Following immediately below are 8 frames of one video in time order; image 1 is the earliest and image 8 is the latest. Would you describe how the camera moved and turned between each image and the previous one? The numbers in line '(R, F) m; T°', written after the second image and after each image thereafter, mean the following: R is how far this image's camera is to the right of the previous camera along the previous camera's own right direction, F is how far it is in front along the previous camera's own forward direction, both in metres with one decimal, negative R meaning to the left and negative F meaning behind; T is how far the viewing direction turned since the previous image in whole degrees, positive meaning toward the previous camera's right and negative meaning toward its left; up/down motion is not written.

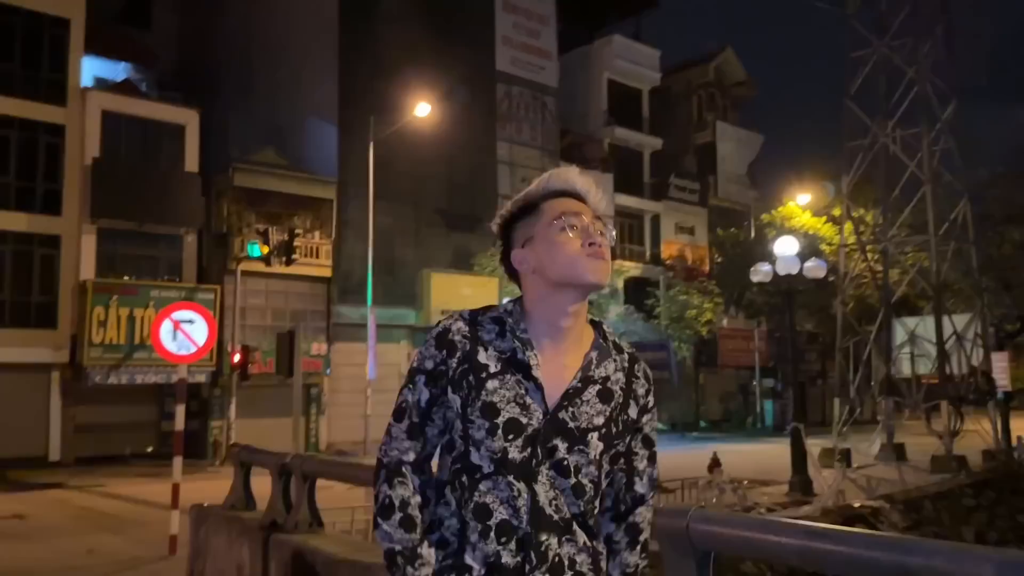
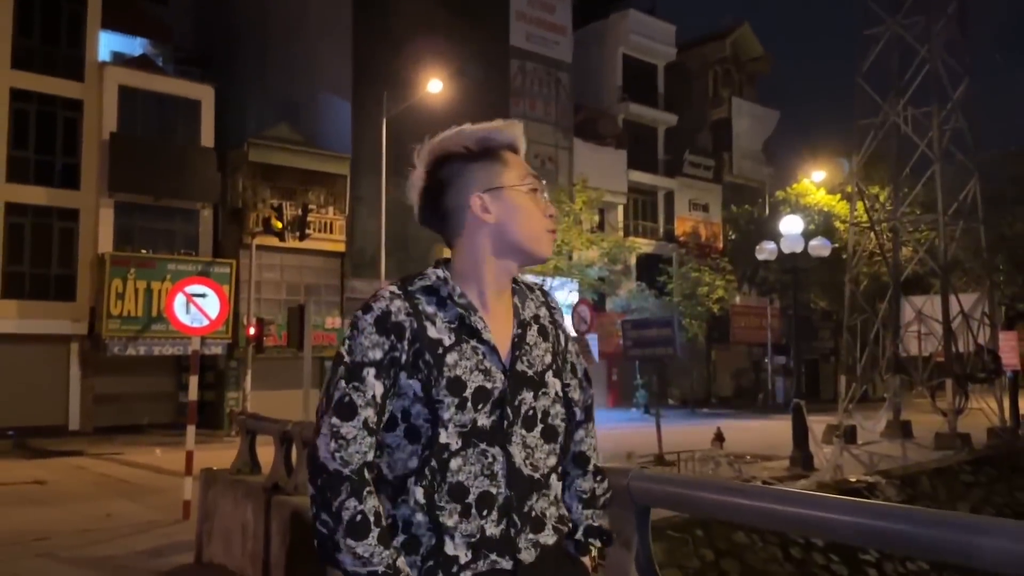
(+0.1, -0.2) m; -1°
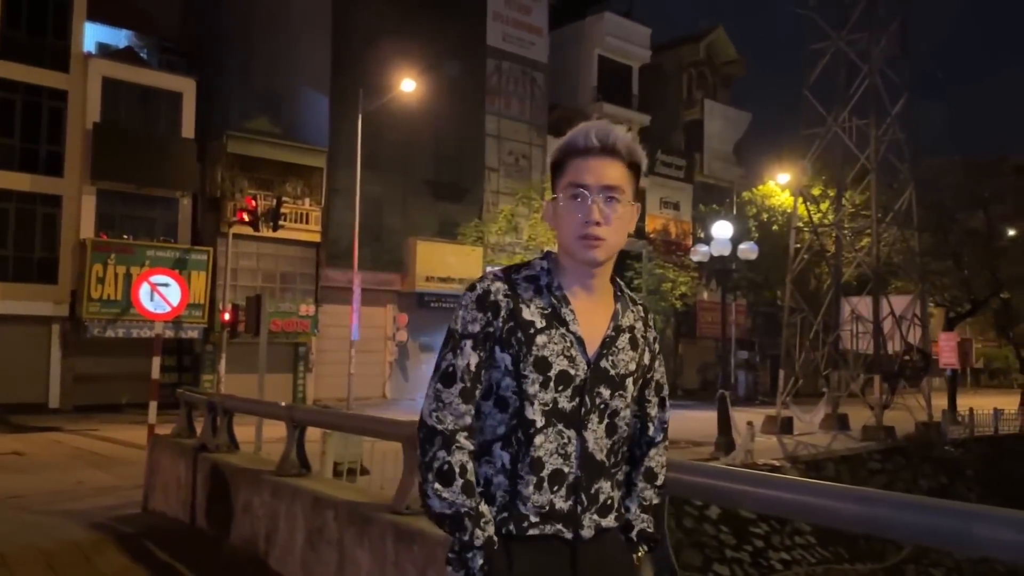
(+0.7, -1.1) m; +1°
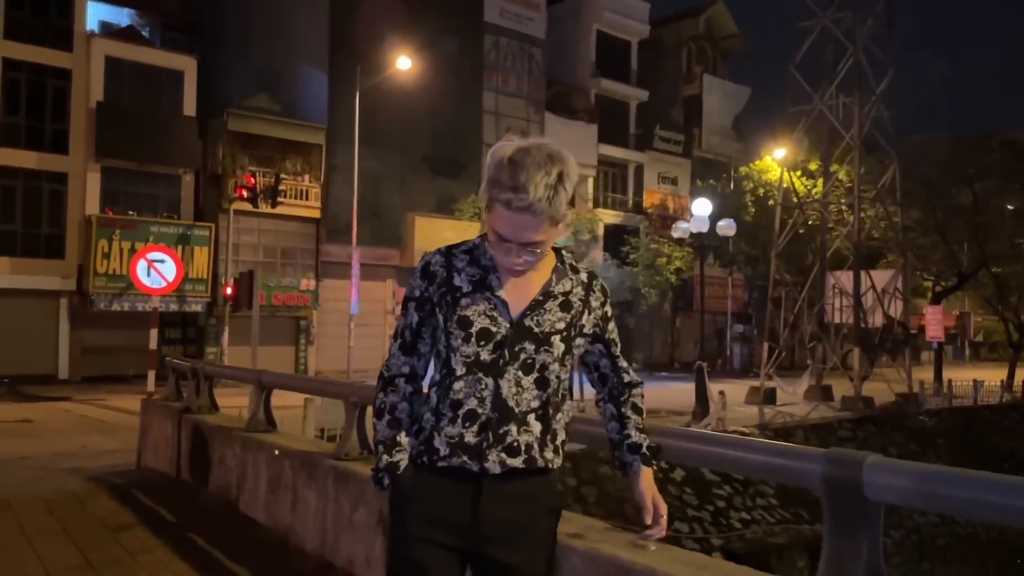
(+0.4, -0.6) m; -1°
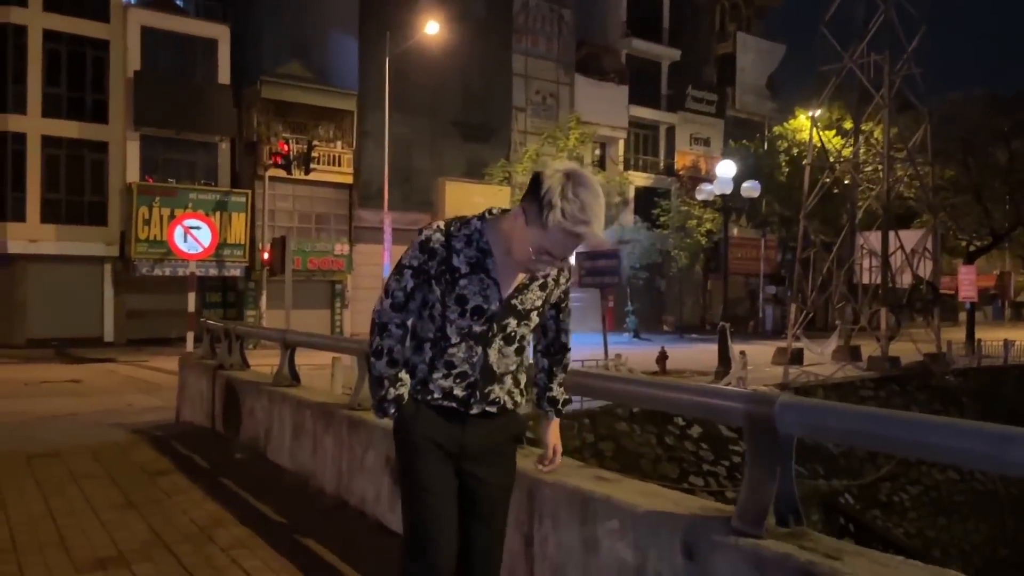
(+0.2, -0.3) m; -2°
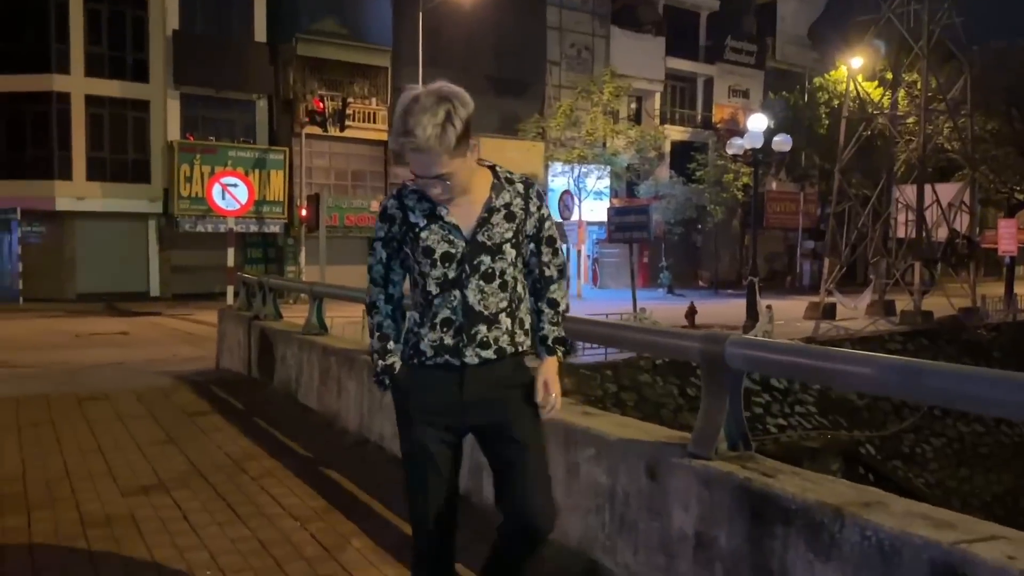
(+0.2, -0.3) m; -3°
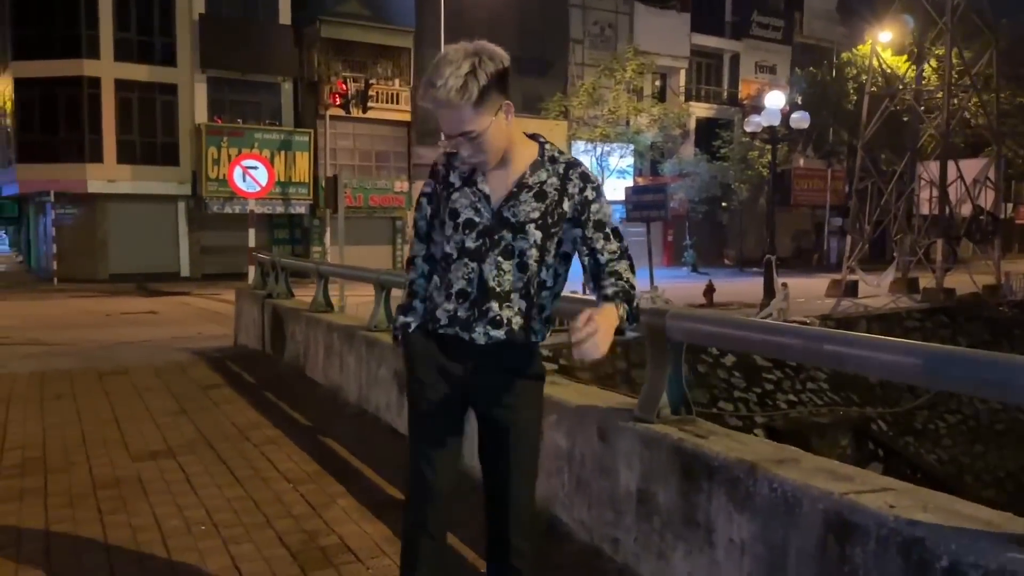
(+0.2, -0.2) m; -2°
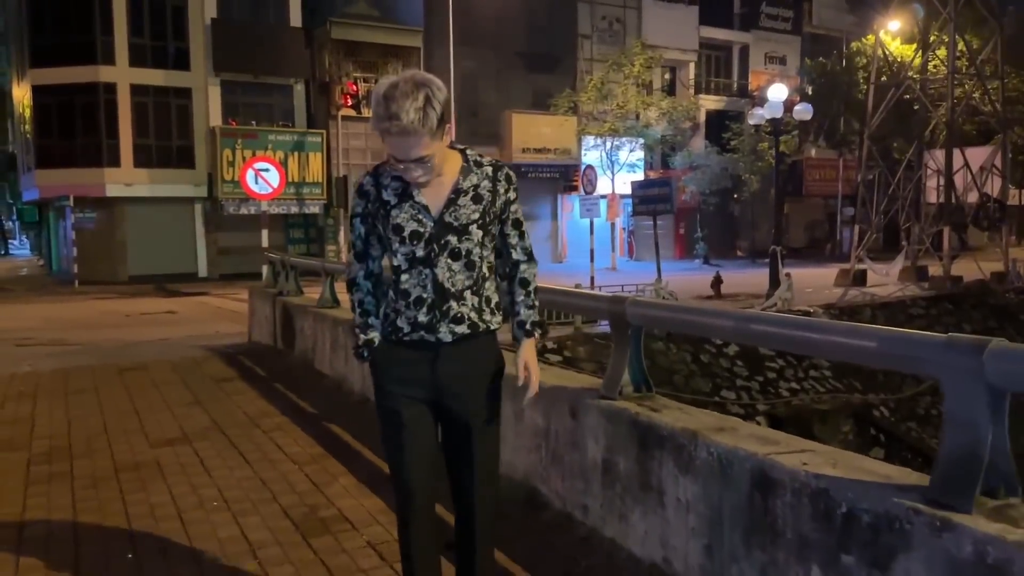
(+0.1, -0.3) m; -1°
